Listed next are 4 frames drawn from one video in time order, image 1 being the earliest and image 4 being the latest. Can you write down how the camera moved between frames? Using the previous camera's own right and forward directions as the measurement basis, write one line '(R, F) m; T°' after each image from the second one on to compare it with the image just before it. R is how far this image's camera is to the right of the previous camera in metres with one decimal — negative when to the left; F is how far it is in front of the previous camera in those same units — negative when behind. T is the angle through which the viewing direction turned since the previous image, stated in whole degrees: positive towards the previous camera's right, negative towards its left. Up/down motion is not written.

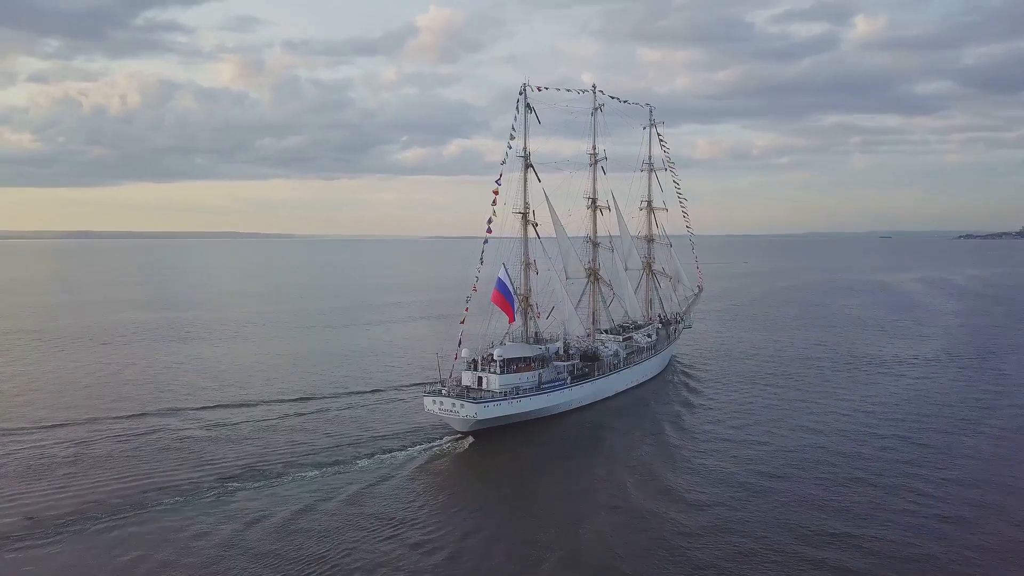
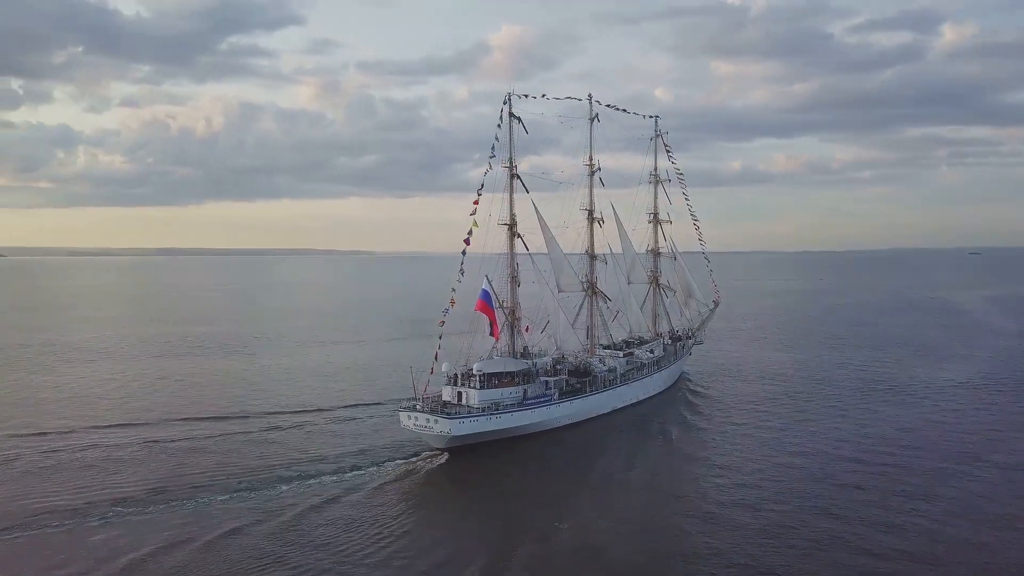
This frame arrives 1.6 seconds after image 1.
(+2.8, +1.3) m; -2°
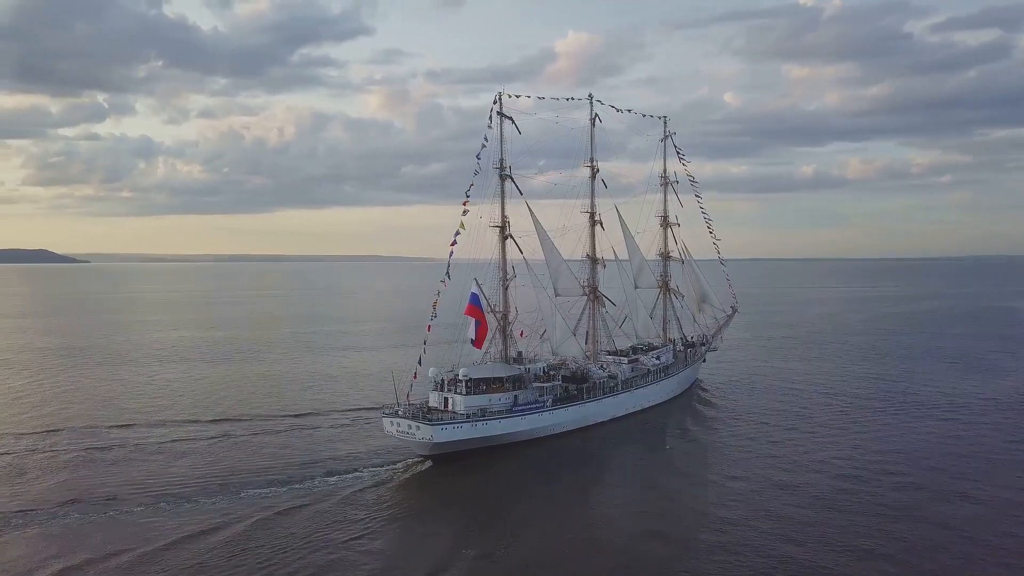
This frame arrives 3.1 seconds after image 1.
(+2.3, +1.3) m; -2°
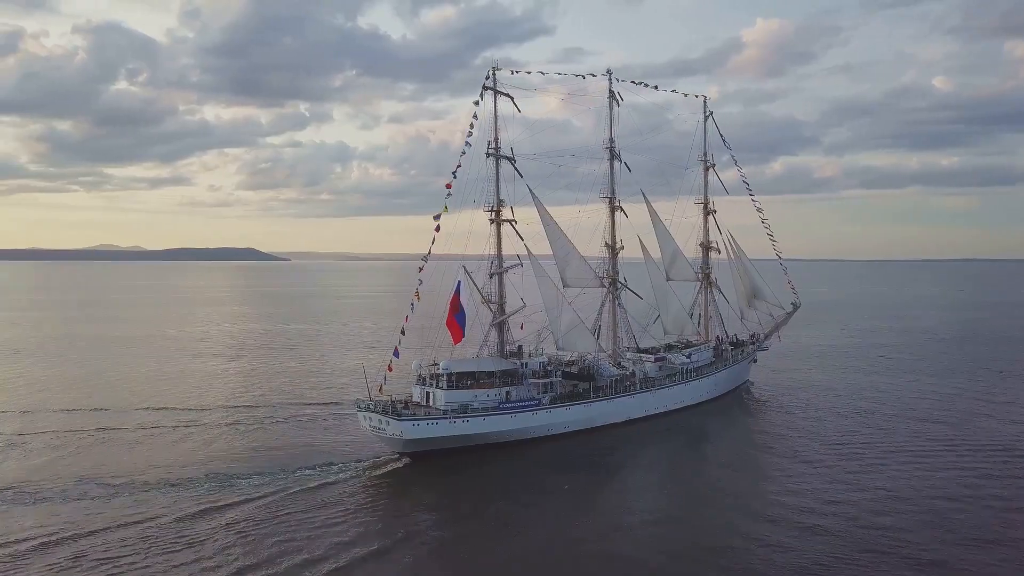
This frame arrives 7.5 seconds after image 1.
(+4.8, +3.5) m; -6°
